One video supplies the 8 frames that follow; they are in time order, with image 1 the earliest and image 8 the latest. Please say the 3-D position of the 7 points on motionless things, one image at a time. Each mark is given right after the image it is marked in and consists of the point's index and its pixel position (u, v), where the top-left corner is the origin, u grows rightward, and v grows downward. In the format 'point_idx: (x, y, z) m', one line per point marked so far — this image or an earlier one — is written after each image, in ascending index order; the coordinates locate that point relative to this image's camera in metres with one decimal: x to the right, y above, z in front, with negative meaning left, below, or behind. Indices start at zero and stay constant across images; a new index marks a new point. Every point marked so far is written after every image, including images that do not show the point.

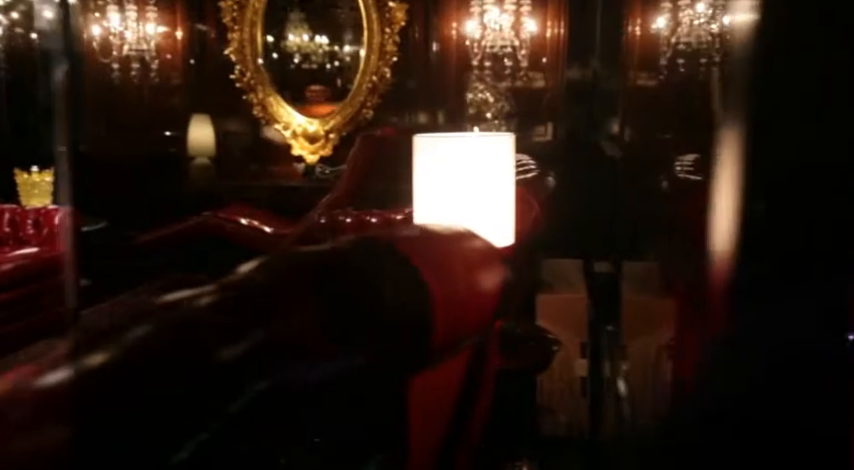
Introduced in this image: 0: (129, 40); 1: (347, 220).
0: (-2.0, +1.3, +6.2) m
1: (-0.4, +0.1, +4.3) m
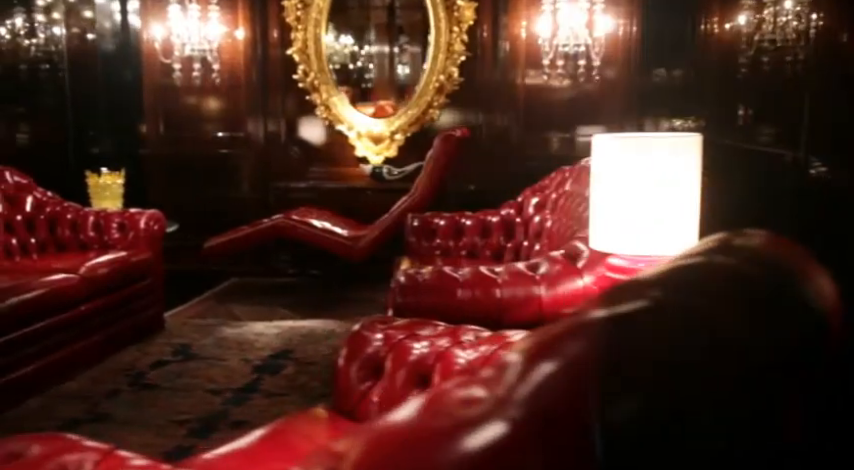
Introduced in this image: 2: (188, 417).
0: (-1.6, +1.3, +6.2) m
1: (+0.1, +0.1, +4.2) m
2: (-0.8, -0.6, +3.1) m
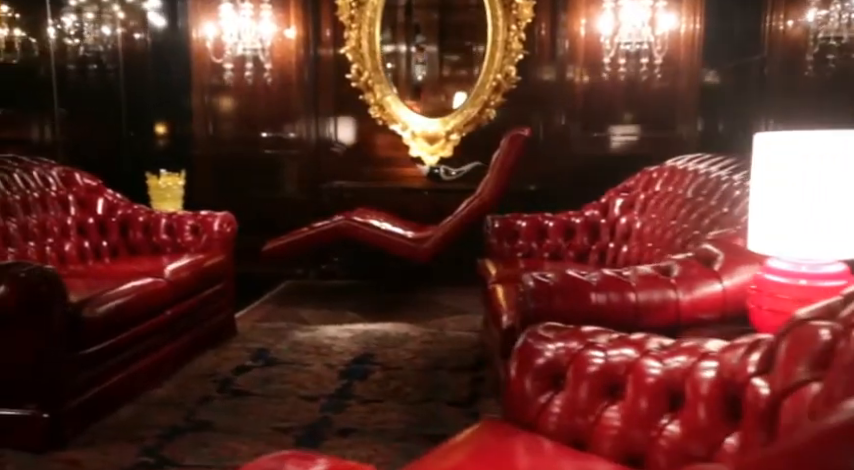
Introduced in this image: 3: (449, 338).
0: (-1.2, +1.3, +6.1) m
1: (+0.4, +0.1, +4.1) m
2: (-0.4, -0.6, +3.1) m
3: (+0.1, -0.5, +4.3) m
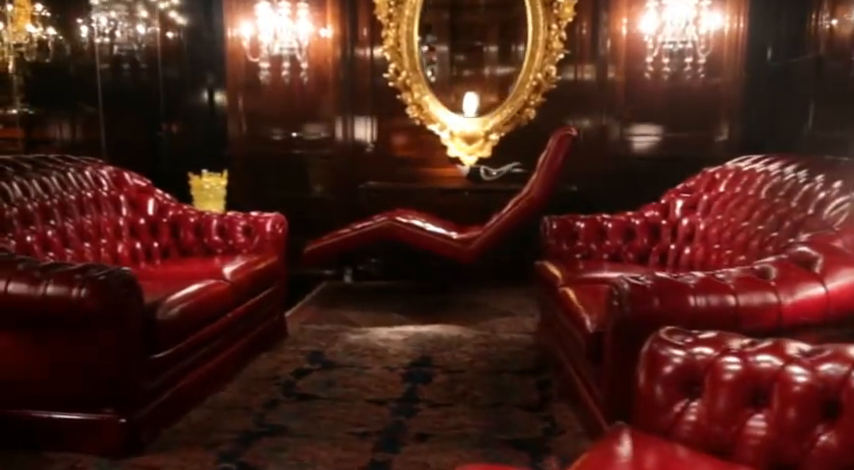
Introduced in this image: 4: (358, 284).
0: (-1.0, +1.3, +6.0) m
1: (+0.7, 0.0, +4.0) m
2: (-0.2, -0.6, +3.0) m
3: (+0.4, -0.5, +4.3) m
4: (-0.4, -0.3, +5.8) m
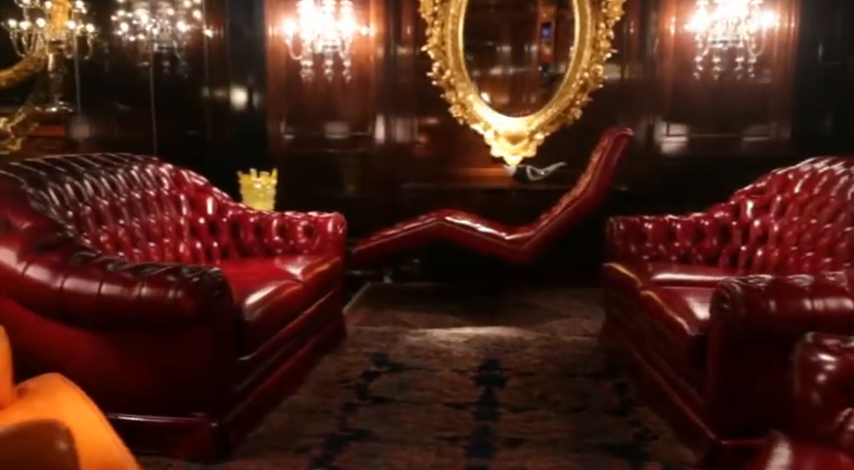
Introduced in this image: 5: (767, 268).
0: (-0.7, +1.3, +6.0) m
1: (+1.0, 0.0, +4.0) m
2: (+0.1, -0.6, +3.0) m
3: (+0.6, -0.5, +4.2) m
4: (-0.2, -0.3, +5.7) m
5: (+1.4, -0.1, +3.7) m
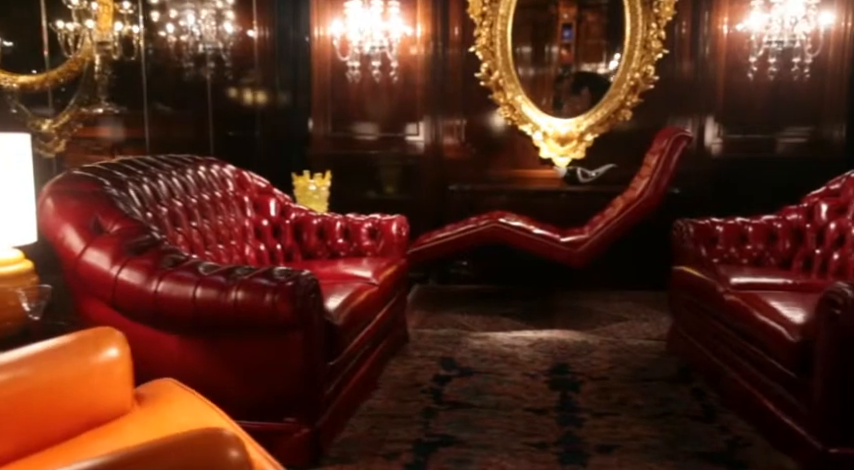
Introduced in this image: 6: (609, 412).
0: (-0.4, +1.3, +5.9) m
1: (+1.3, 0.0, +3.9) m
2: (+0.4, -0.7, +2.9) m
3: (+0.9, -0.5, +4.2) m
4: (+0.1, -0.3, +5.7) m
5: (+1.7, -0.1, +3.6) m
6: (+0.6, -0.6, +3.2) m
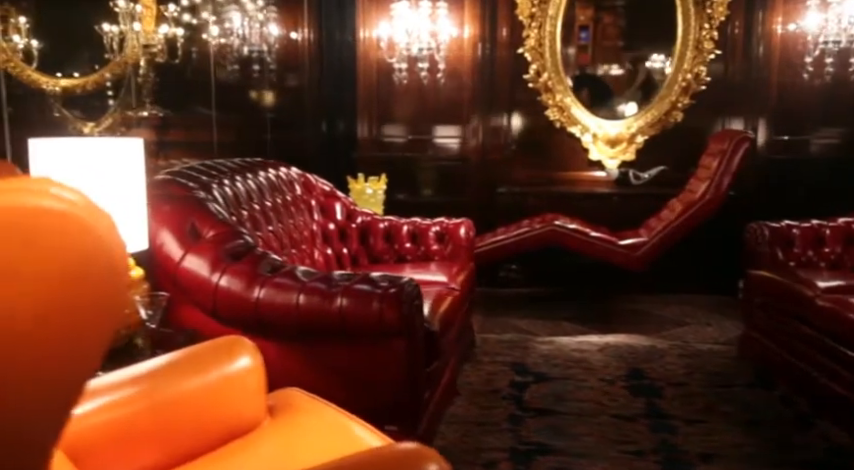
0: (0.0, +1.3, +5.9) m
1: (+1.6, 0.0, +3.9) m
2: (+0.7, -0.7, +2.9) m
3: (+1.2, -0.5, +4.1) m
4: (+0.5, -0.3, +5.6) m
5: (+2.0, -0.2, +3.6) m
6: (+0.9, -0.6, +3.2) m
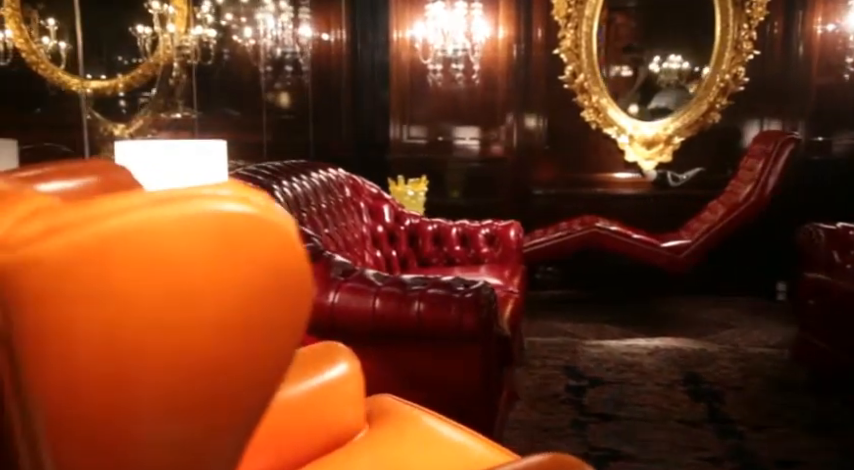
0: (+0.2, +1.2, +5.8) m
1: (+1.8, 0.0, +3.8) m
2: (+0.9, -0.7, +2.8) m
3: (+1.5, -0.5, +4.1) m
4: (+0.7, -0.4, +5.6) m
5: (+2.2, -0.2, +3.5) m
6: (+1.2, -0.6, +3.1) m
